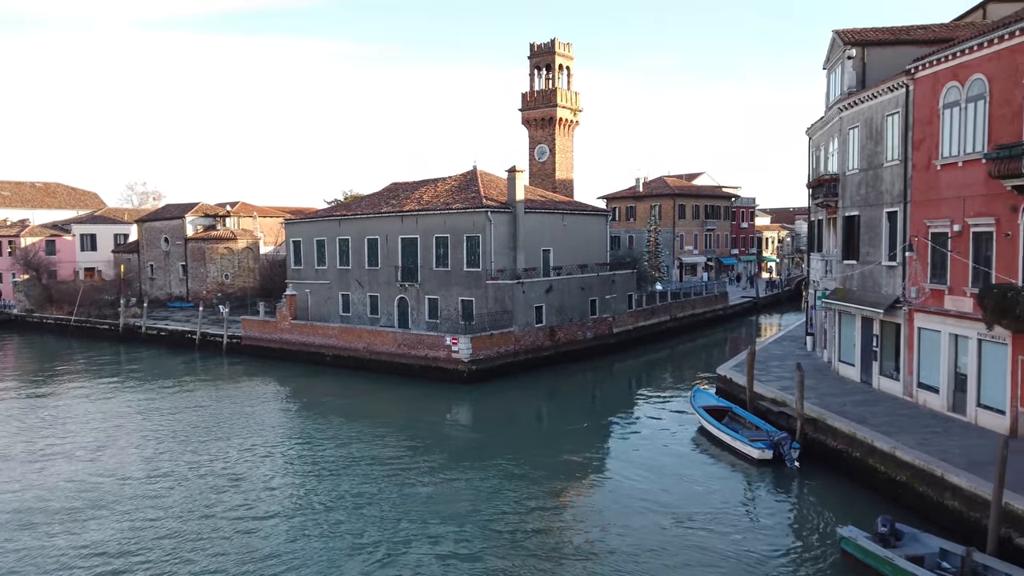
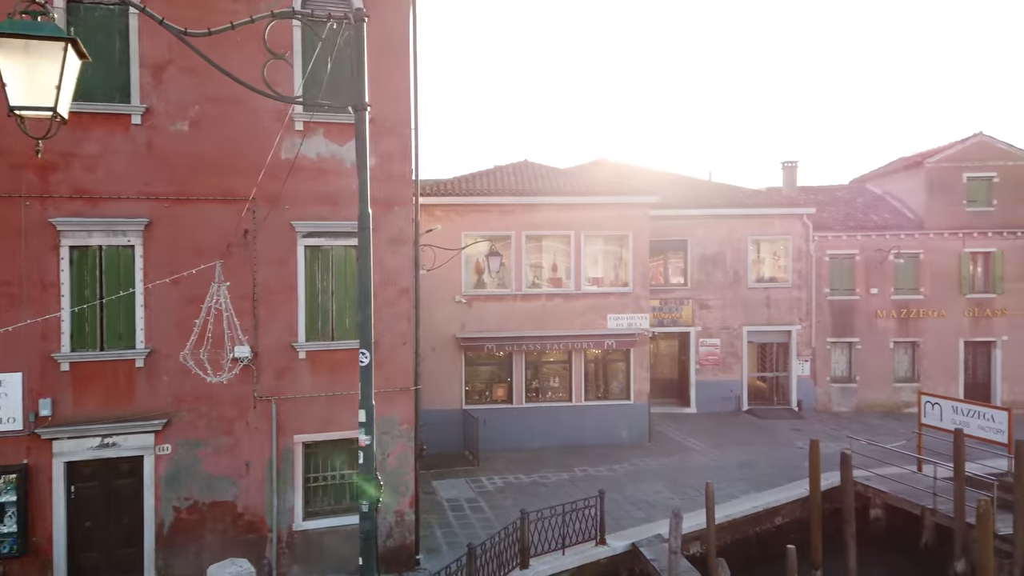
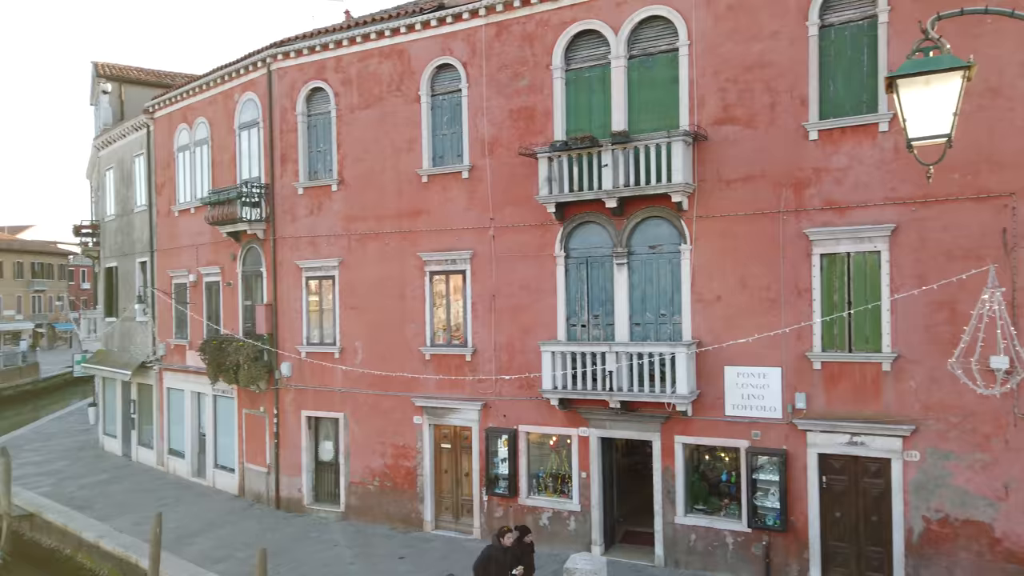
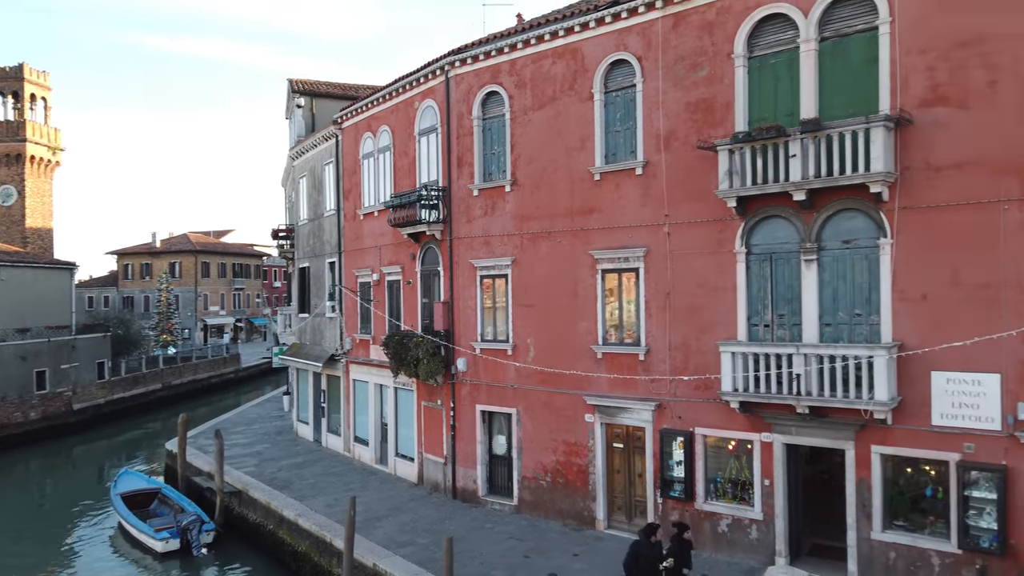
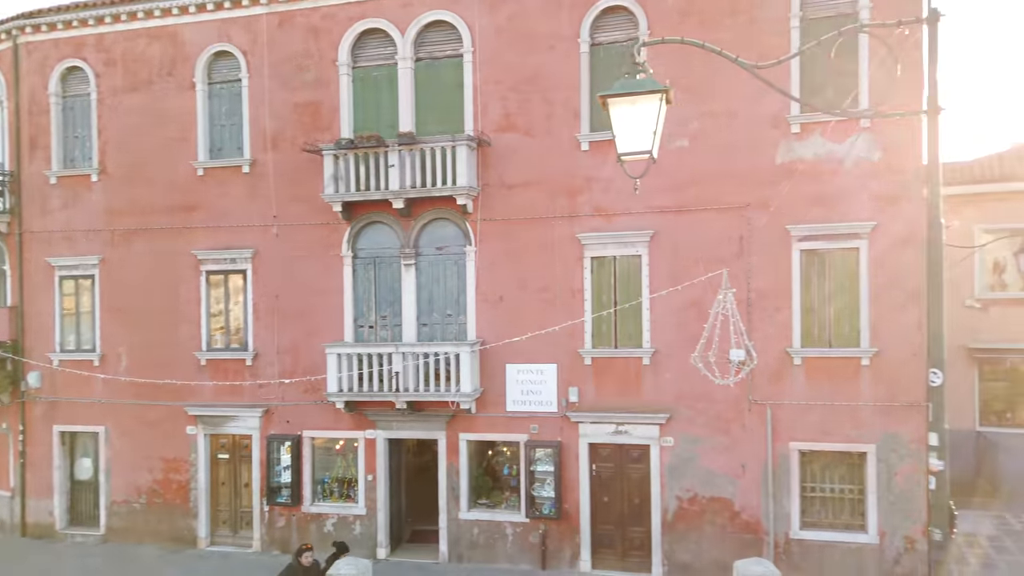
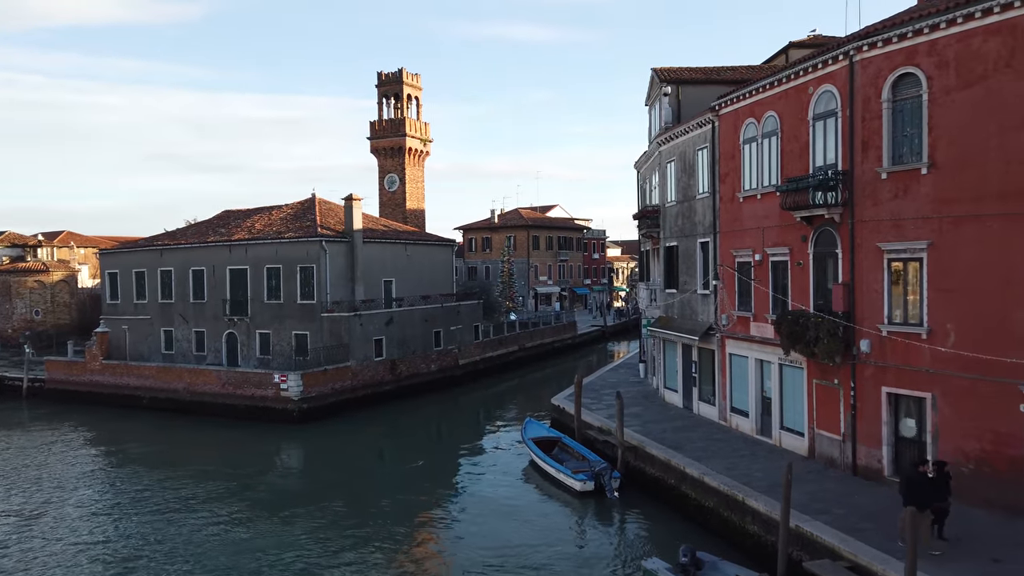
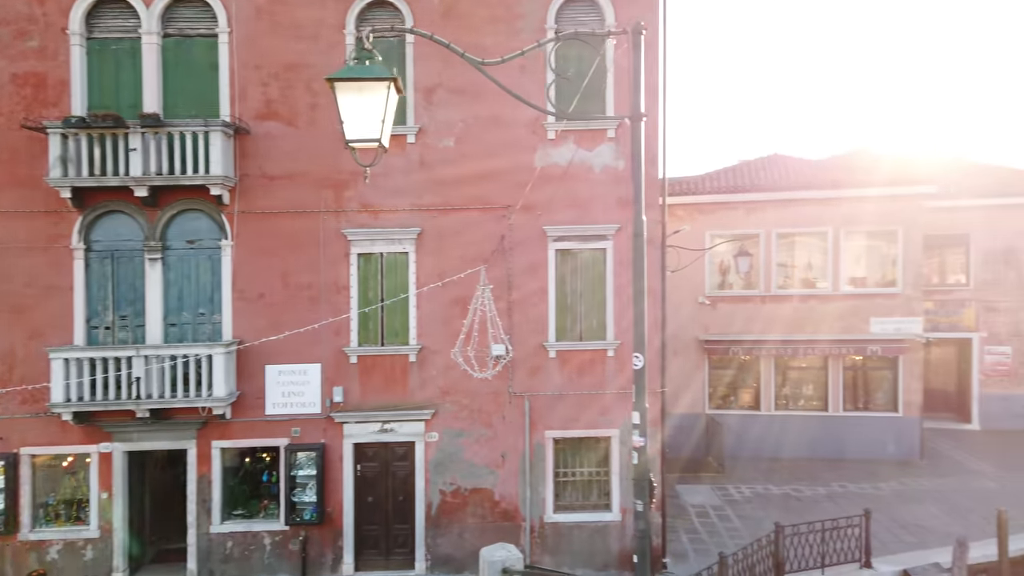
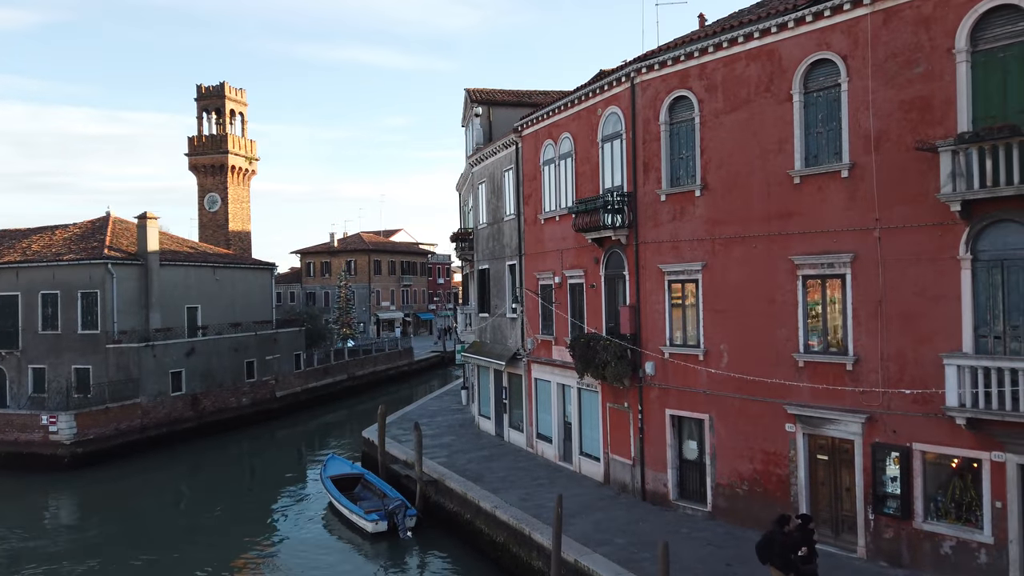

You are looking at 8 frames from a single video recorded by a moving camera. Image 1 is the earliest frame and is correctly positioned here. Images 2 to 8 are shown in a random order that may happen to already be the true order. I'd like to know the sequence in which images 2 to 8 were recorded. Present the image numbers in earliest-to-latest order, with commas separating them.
6, 8, 4, 3, 5, 7, 2
